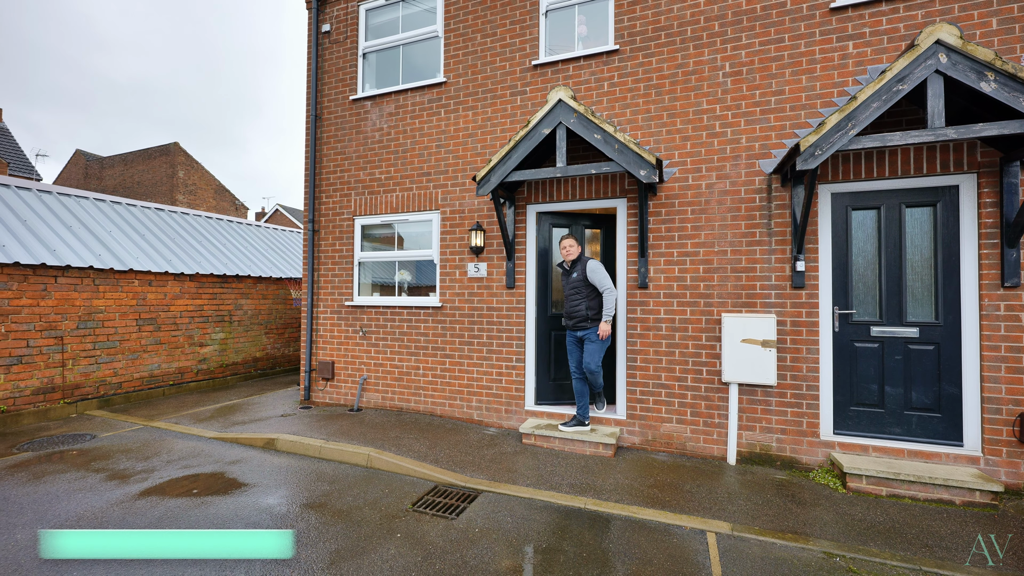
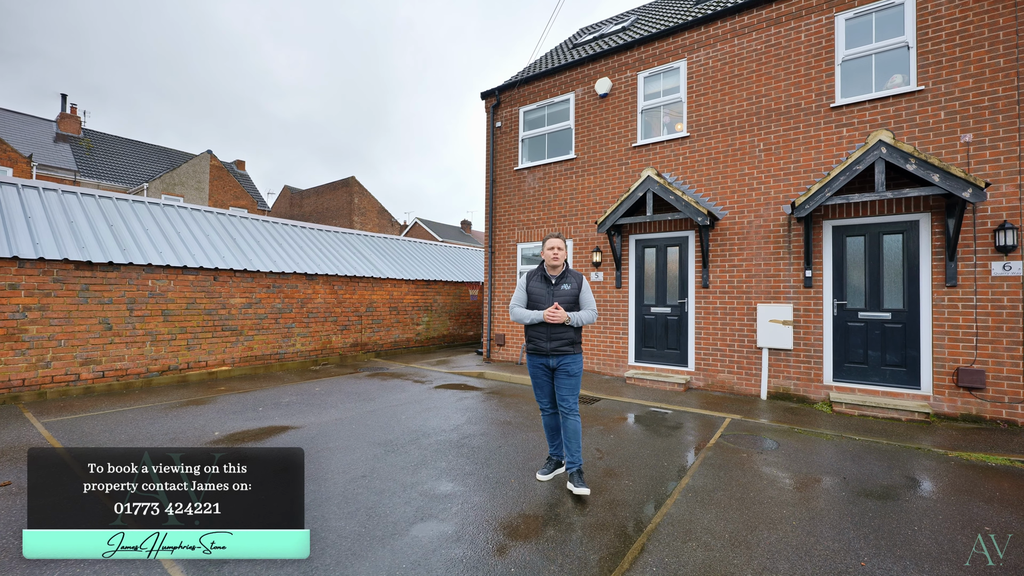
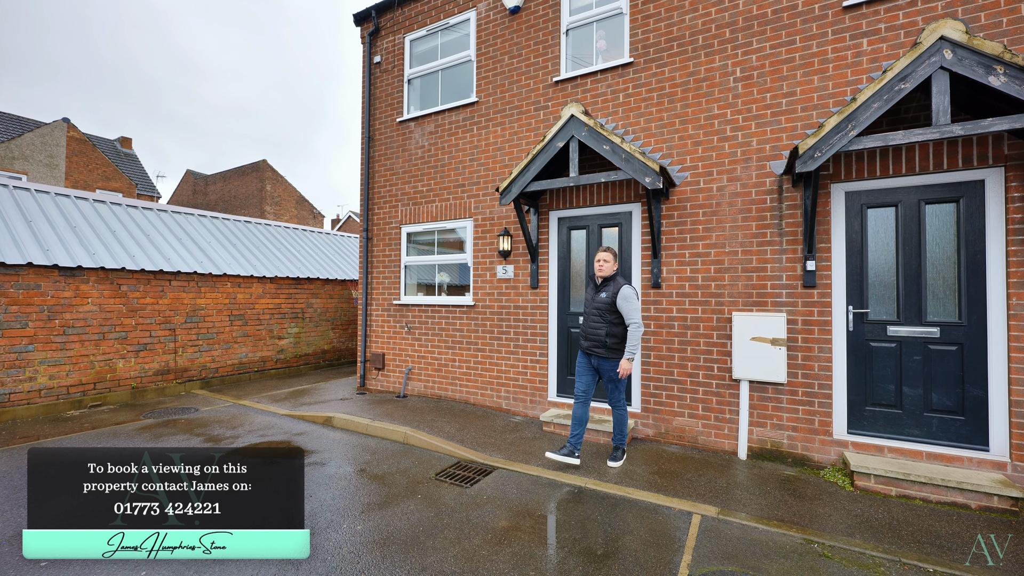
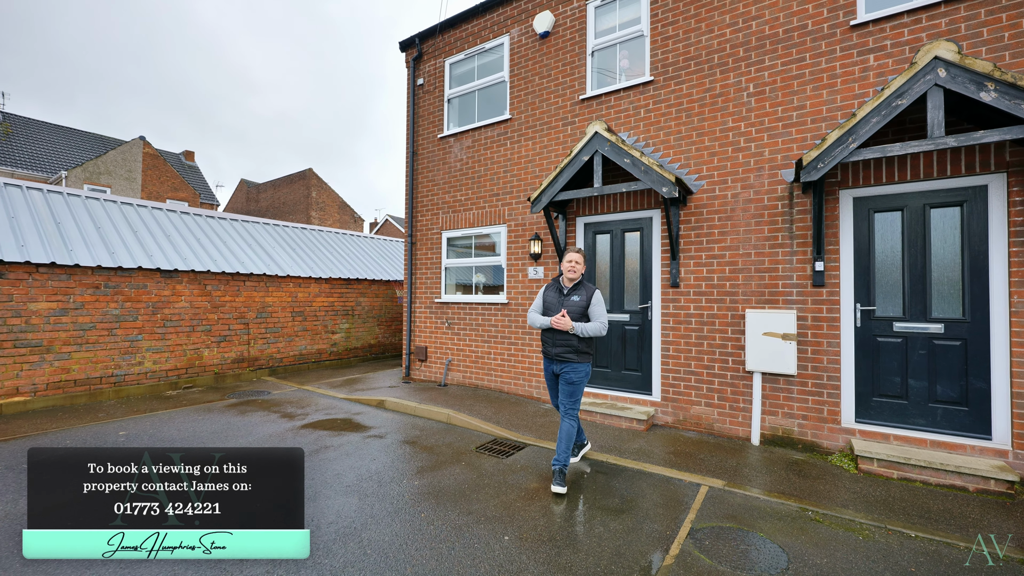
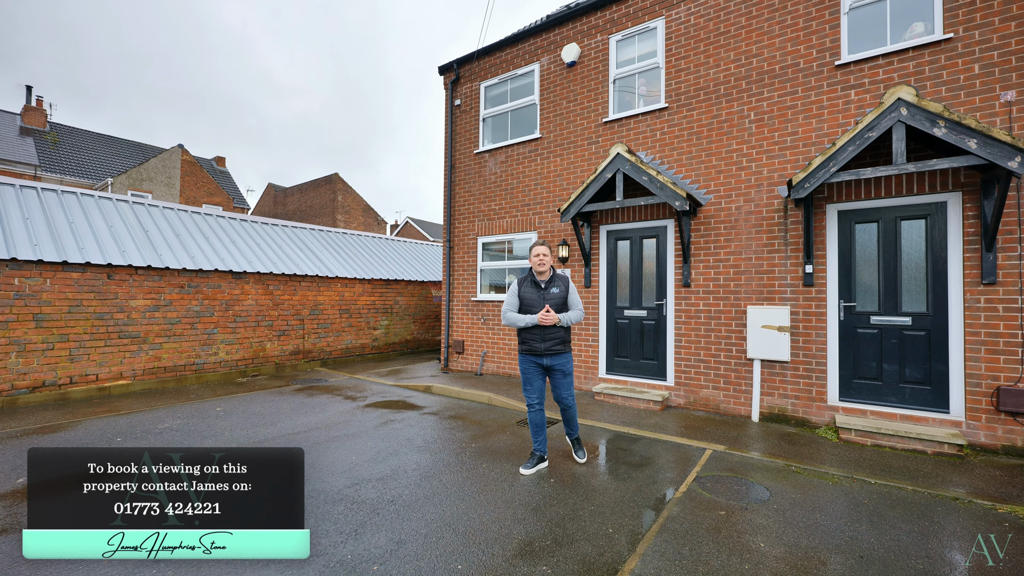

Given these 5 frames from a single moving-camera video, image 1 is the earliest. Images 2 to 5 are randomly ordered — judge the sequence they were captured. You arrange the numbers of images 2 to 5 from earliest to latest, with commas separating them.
3, 4, 5, 2
